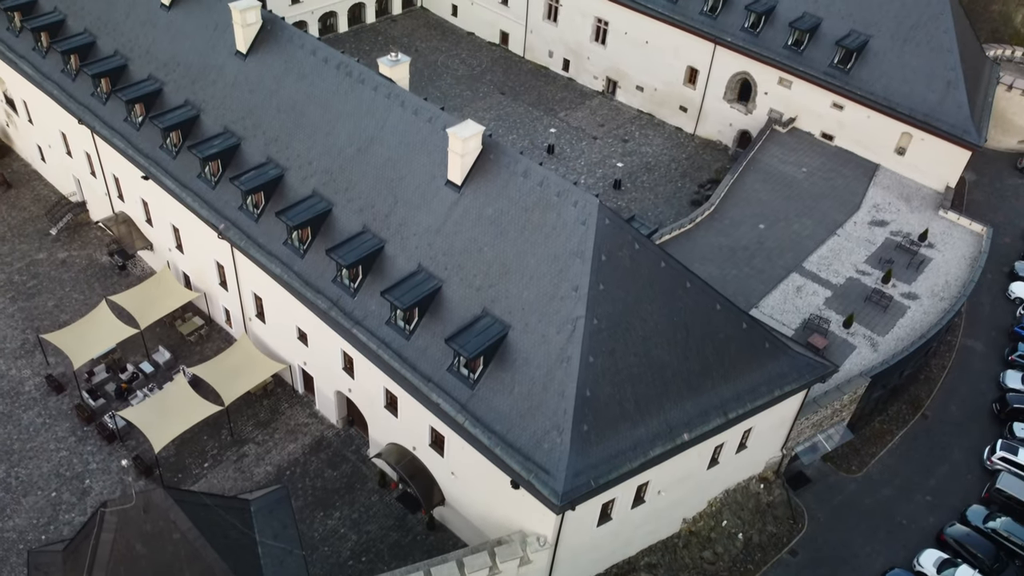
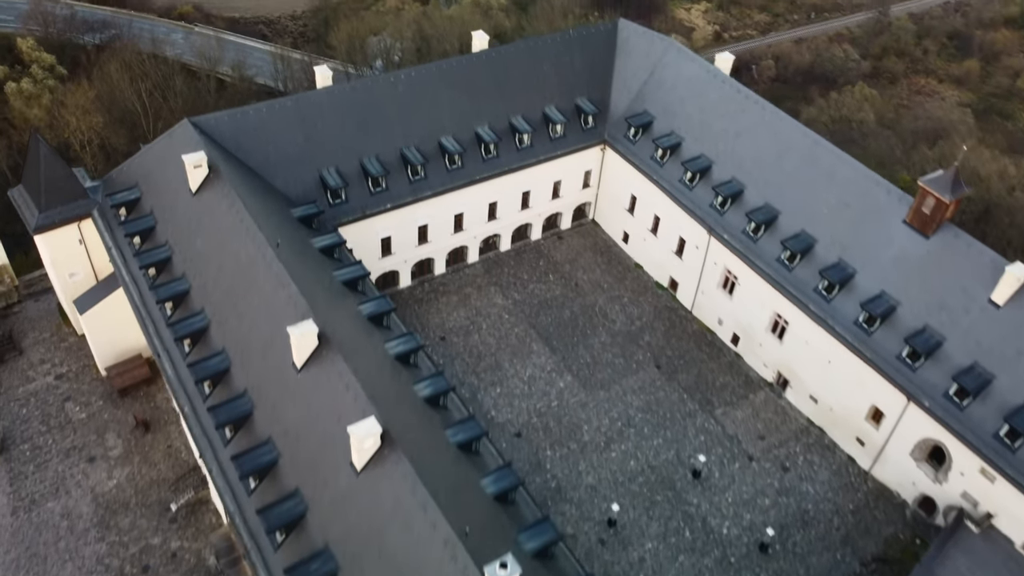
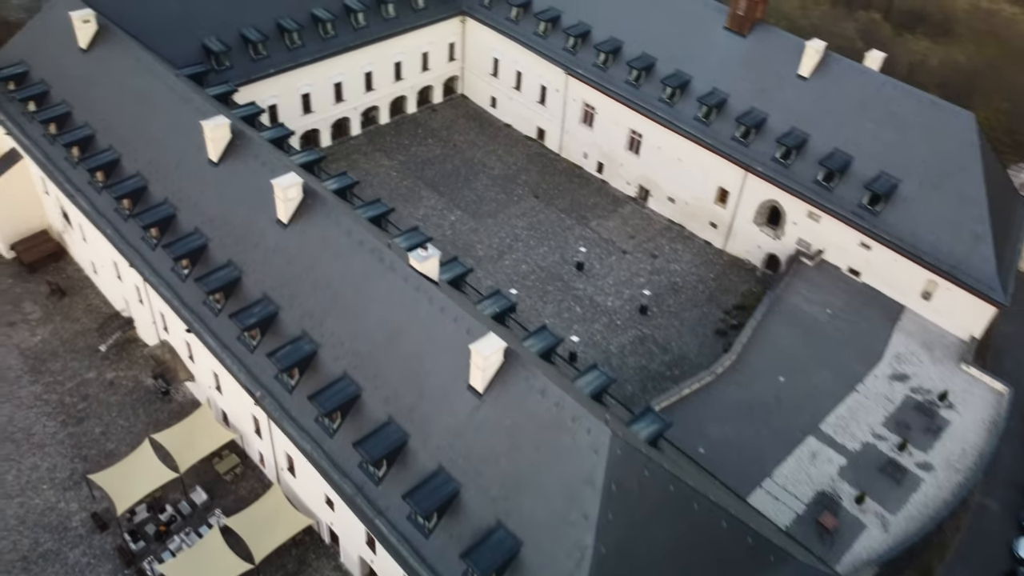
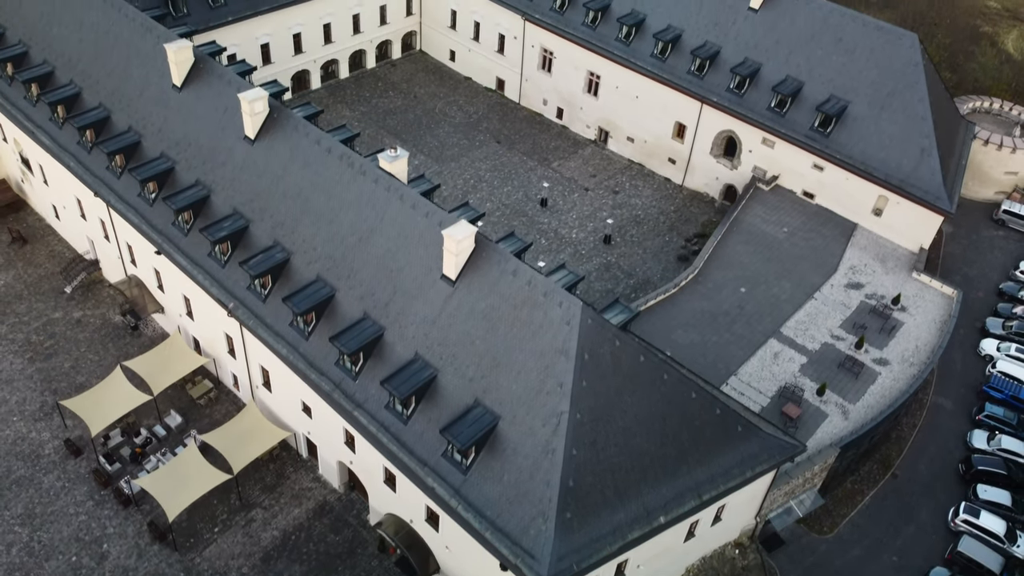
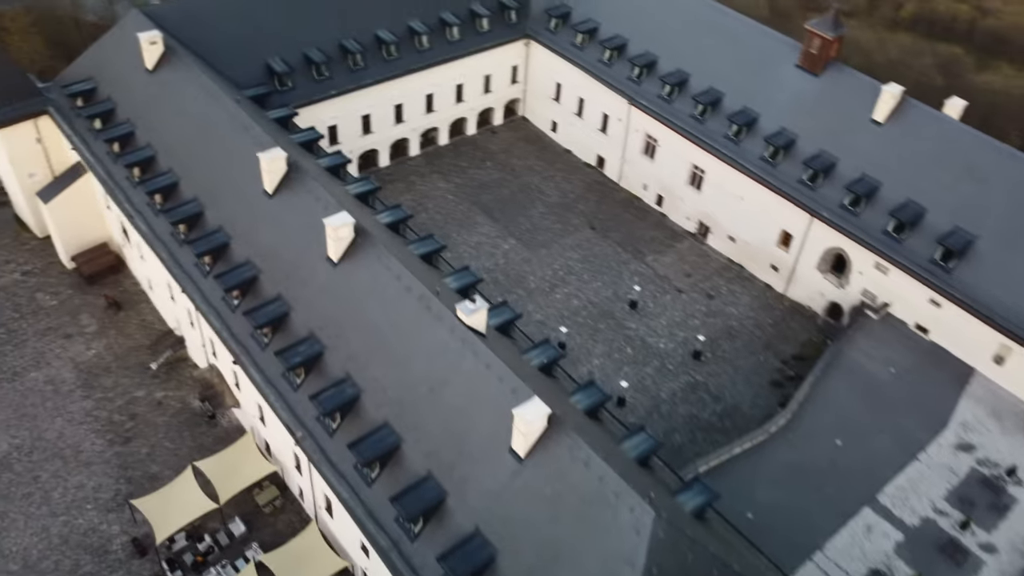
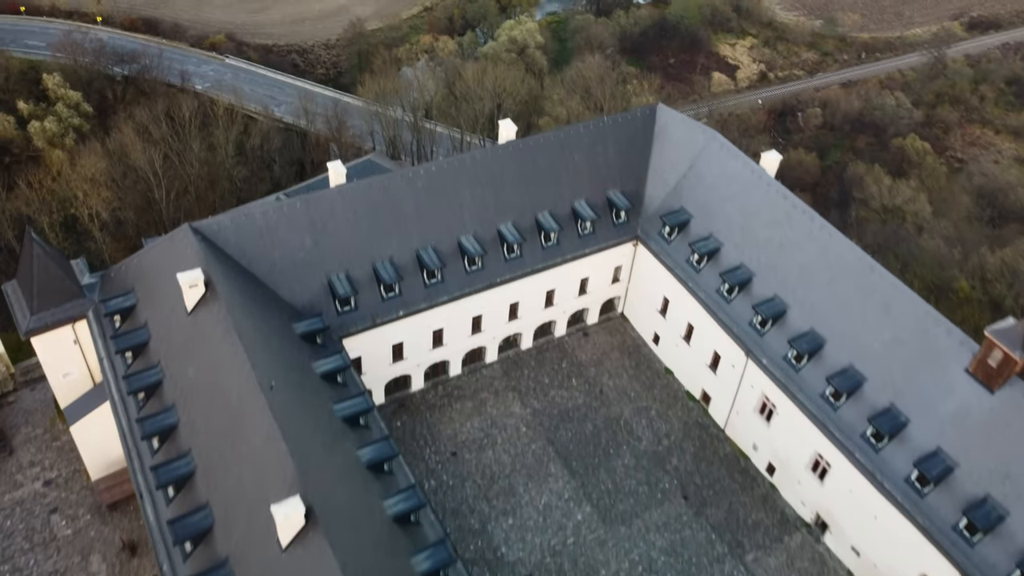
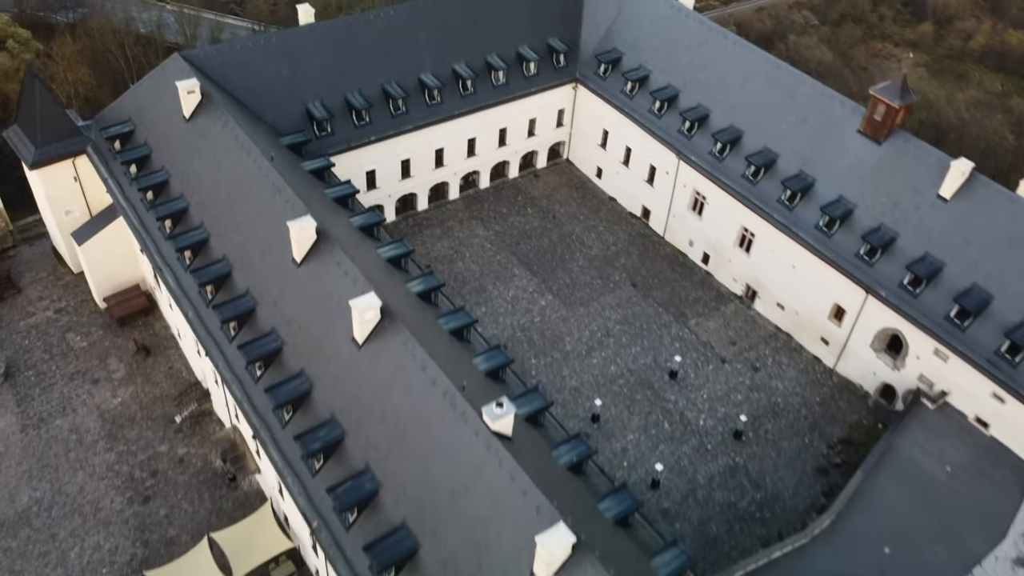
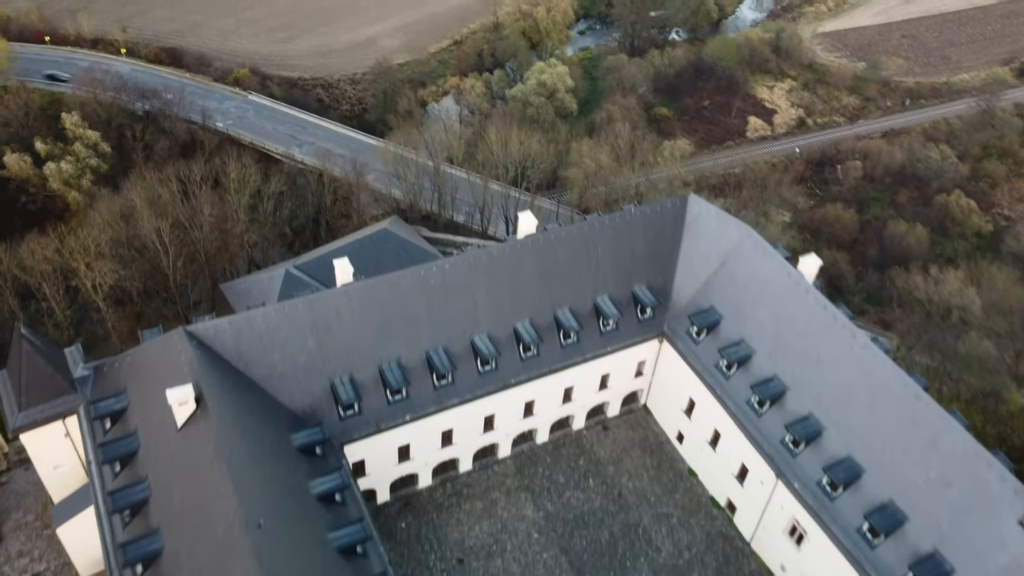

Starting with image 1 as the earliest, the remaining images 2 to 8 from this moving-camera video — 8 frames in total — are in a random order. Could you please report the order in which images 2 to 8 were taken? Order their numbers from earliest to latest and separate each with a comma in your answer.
4, 3, 5, 7, 2, 6, 8
